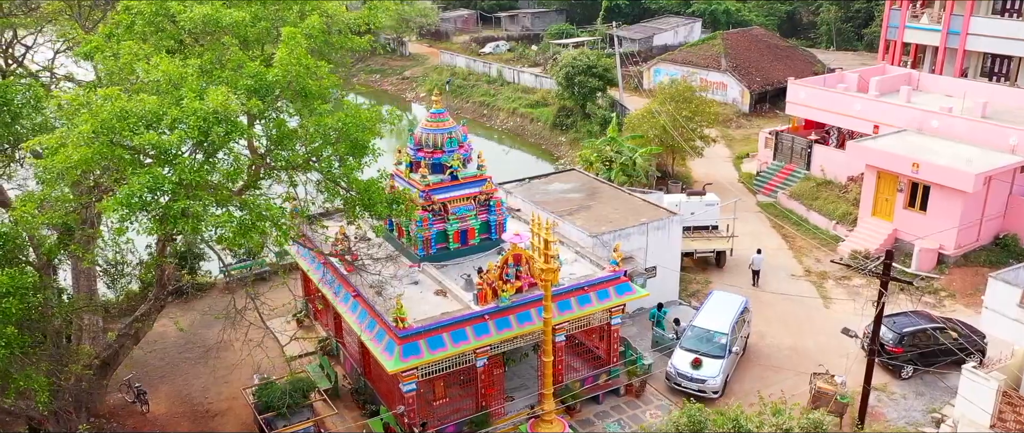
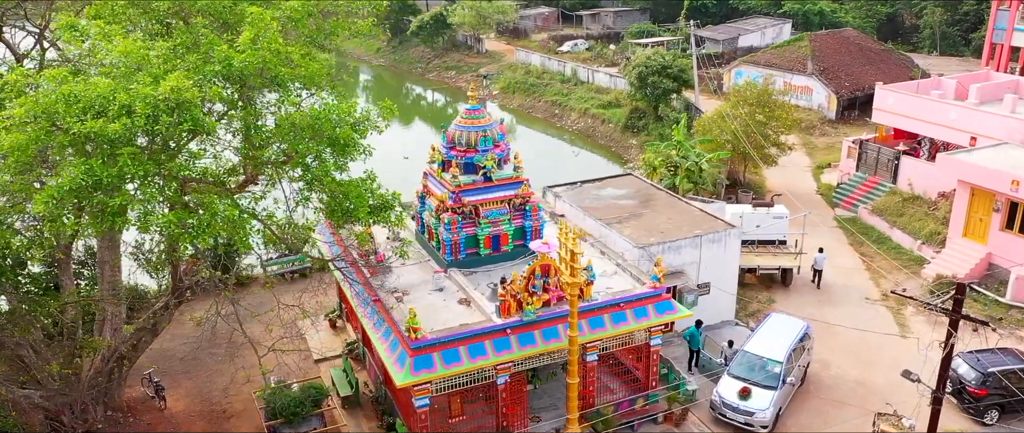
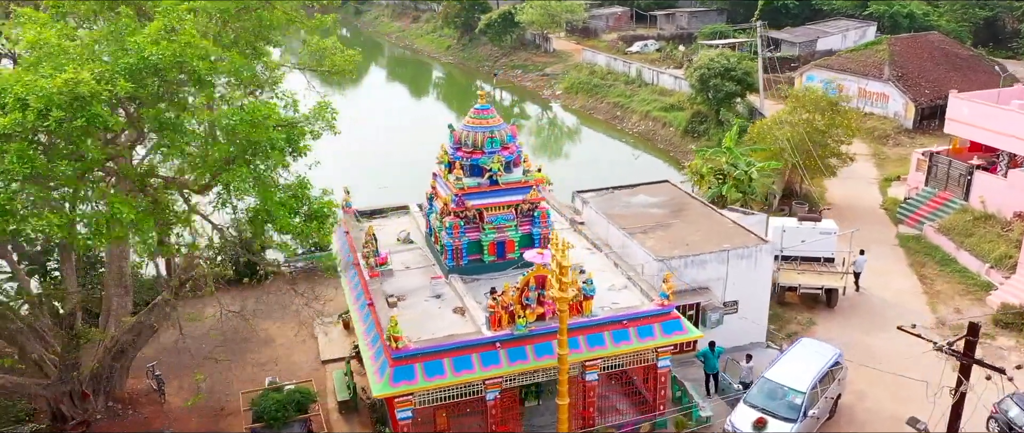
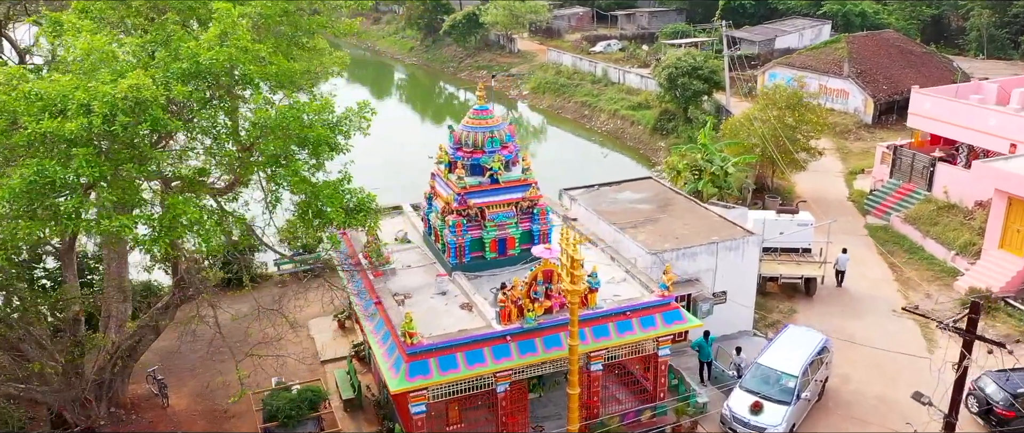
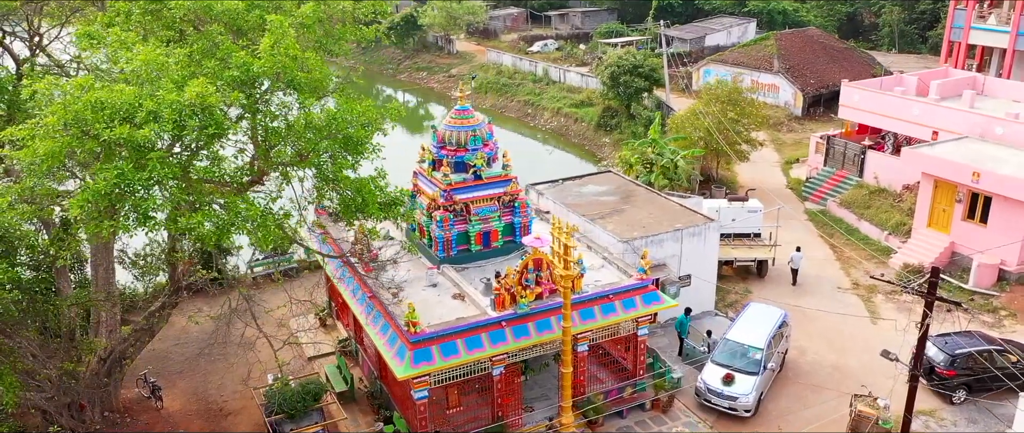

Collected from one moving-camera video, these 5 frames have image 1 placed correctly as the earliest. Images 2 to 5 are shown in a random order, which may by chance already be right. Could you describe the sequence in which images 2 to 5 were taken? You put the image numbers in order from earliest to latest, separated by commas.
5, 2, 4, 3
